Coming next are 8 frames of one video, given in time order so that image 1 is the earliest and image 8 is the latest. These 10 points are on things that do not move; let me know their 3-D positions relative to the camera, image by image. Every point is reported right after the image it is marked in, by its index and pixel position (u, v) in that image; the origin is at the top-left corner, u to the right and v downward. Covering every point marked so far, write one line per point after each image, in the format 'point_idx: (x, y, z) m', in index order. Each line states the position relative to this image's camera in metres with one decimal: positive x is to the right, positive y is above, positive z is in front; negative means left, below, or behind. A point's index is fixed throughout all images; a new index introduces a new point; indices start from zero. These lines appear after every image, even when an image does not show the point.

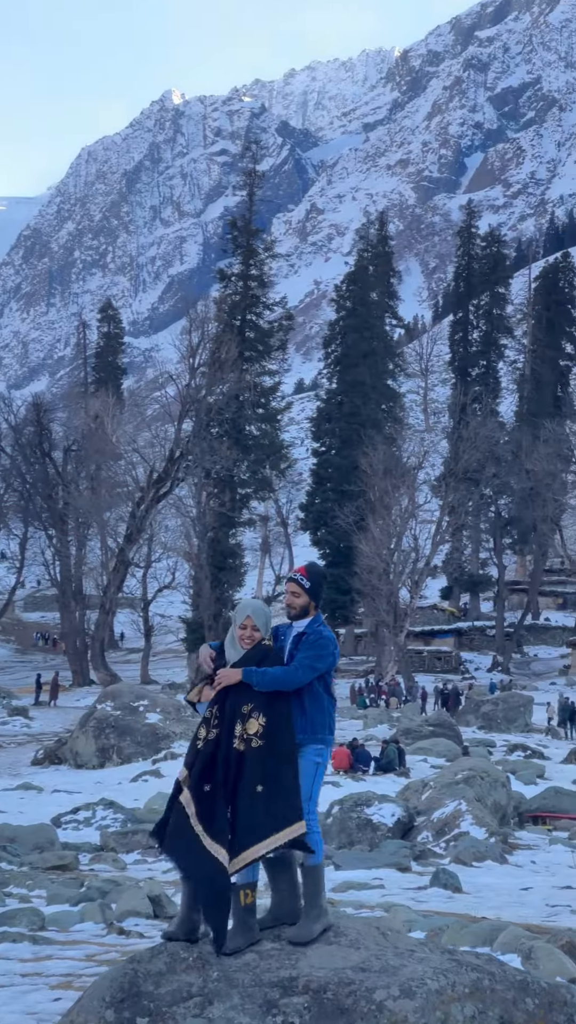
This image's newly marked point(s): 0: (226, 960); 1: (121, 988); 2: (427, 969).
0: (-0.3, -2.0, +7.0) m
1: (-0.7, -2.1, +6.9) m
2: (+0.6, -2.0, +6.8) m
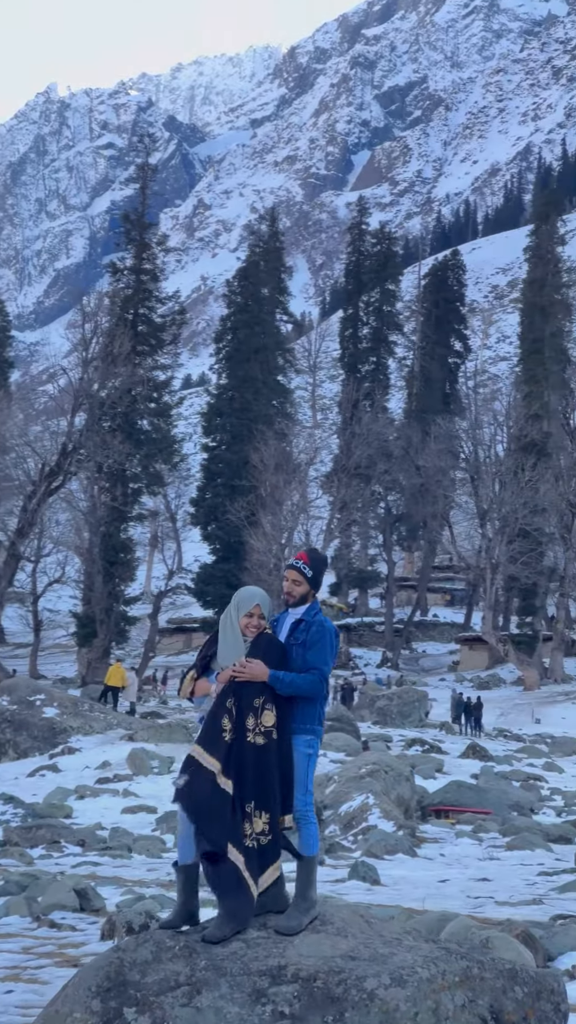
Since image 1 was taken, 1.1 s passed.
0: (-0.3, -1.9, +6.9) m
1: (-0.8, -2.0, +6.8) m
2: (+0.6, -2.0, +6.8) m
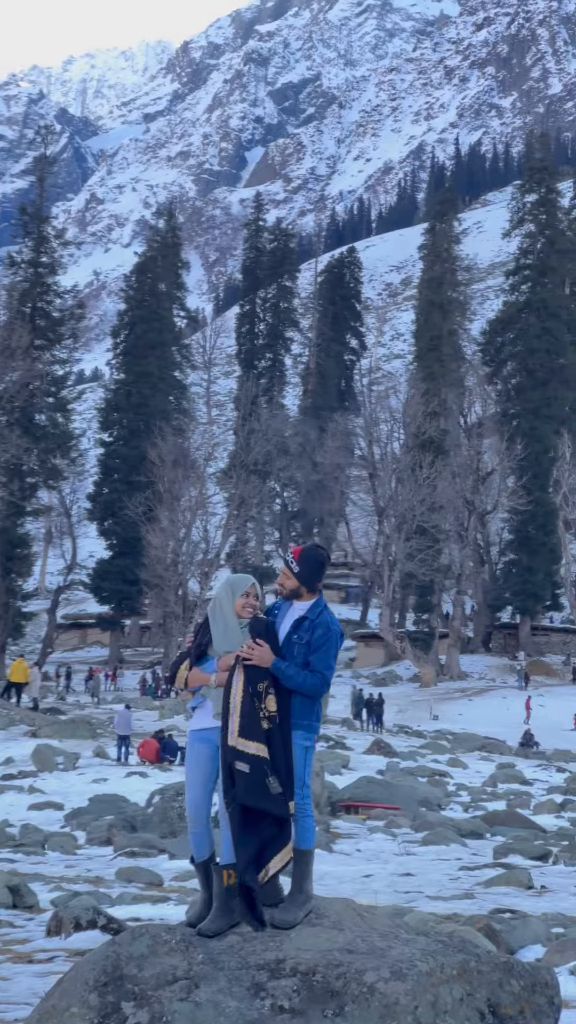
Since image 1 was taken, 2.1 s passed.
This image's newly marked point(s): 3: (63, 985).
0: (-0.3, -1.9, +6.9) m
1: (-0.8, -2.0, +6.7) m
2: (+0.6, -1.9, +6.8) m
3: (-1.0, -2.0, +6.7) m
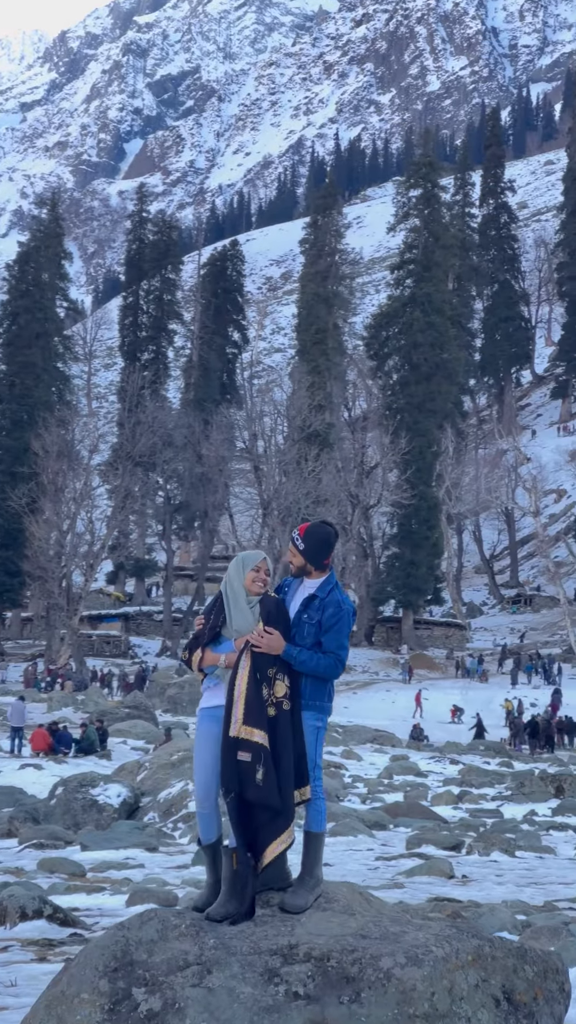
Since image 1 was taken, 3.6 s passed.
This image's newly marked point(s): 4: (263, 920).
0: (-0.3, -1.8, +6.7) m
1: (-0.7, -1.9, +6.5) m
2: (+0.6, -1.8, +6.7) m
3: (-0.9, -1.9, +6.5) m
4: (-0.1, -1.8, +6.8) m
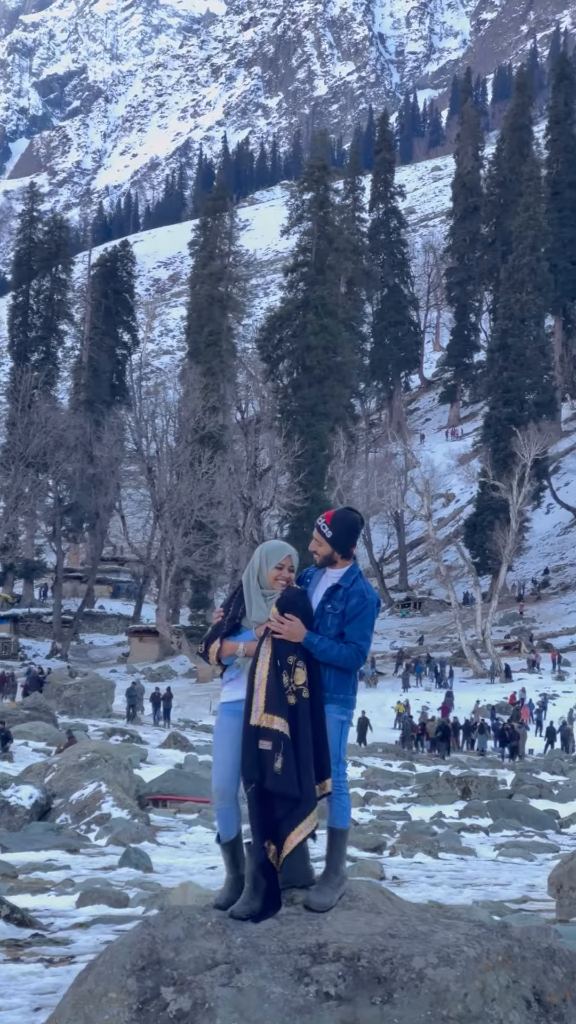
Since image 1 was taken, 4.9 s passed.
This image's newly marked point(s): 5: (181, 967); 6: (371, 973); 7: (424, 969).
0: (-0.2, -1.7, +6.6) m
1: (-0.6, -1.8, +6.3) m
2: (+0.7, -1.8, +6.6) m
3: (-0.8, -1.9, +6.3) m
4: (0.0, -1.7, +6.7) m
5: (-0.4, -1.8, +6.3) m
6: (+0.3, -1.9, +6.4) m
7: (+0.6, -1.9, +6.4) m
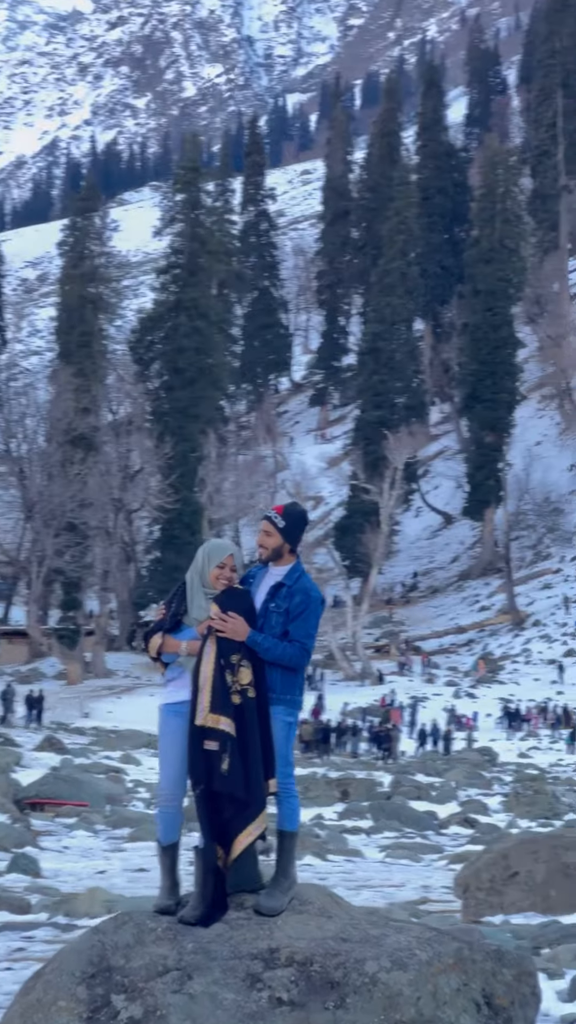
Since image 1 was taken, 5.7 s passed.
0: (-0.4, -1.7, +6.4) m
1: (-0.8, -1.8, +6.2) m
2: (+0.5, -1.8, +6.6) m
3: (-1.0, -1.8, +6.2) m
4: (-0.2, -1.7, +6.6) m
5: (-0.6, -1.8, +6.2) m
6: (+0.1, -1.9, +6.3) m
7: (+0.4, -1.9, +6.3) m
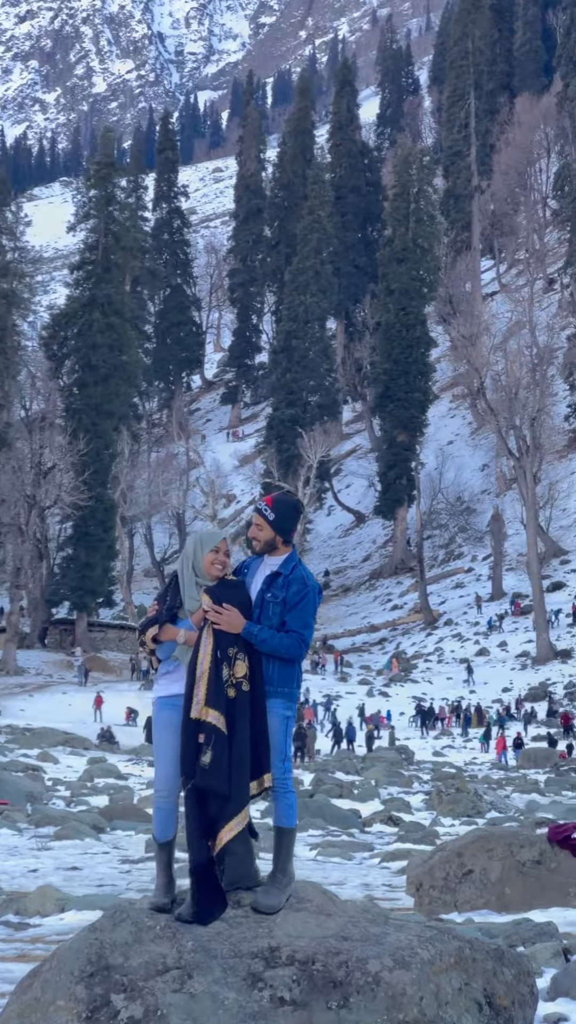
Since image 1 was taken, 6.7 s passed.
0: (-0.4, -1.7, +6.3) m
1: (-0.8, -1.7, +6.0) m
2: (+0.5, -1.8, +6.5) m
3: (-1.0, -1.8, +6.0) m
4: (-0.2, -1.7, +6.4) m
5: (-0.6, -1.8, +6.0) m
6: (+0.2, -1.8, +6.1) m
7: (+0.4, -1.8, +6.2) m
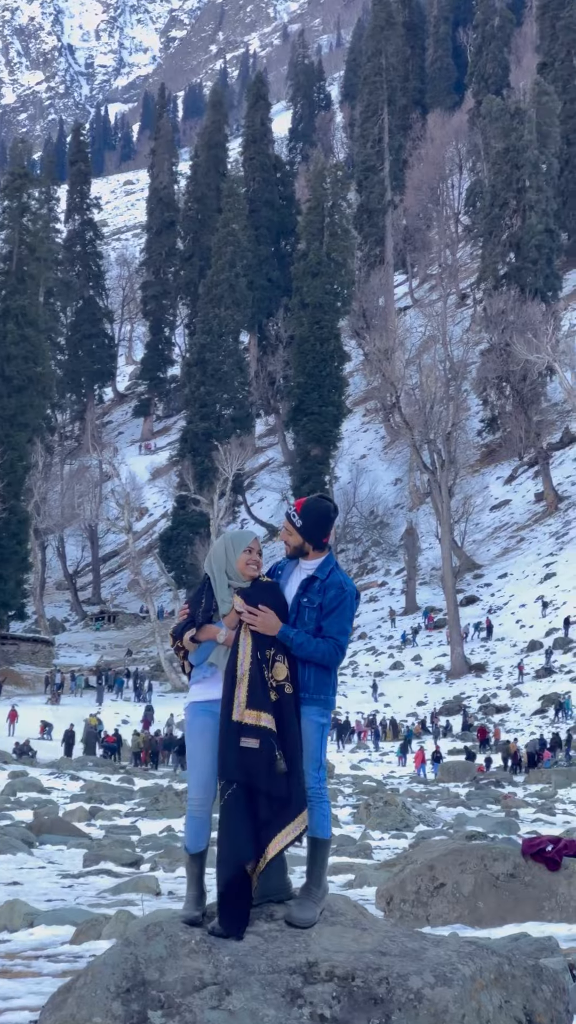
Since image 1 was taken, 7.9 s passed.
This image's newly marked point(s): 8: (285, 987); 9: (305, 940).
0: (-0.2, -1.7, +6.1) m
1: (-0.6, -1.7, +5.8) m
2: (+0.6, -1.8, +6.3) m
3: (-0.8, -1.8, +5.7) m
4: (-0.1, -1.7, +6.2) m
5: (-0.4, -1.8, +5.8) m
6: (+0.3, -1.8, +5.9) m
7: (+0.5, -1.8, +6.0) m
8: (0.0, -1.8, +5.9) m
9: (+0.1, -1.7, +6.2) m
